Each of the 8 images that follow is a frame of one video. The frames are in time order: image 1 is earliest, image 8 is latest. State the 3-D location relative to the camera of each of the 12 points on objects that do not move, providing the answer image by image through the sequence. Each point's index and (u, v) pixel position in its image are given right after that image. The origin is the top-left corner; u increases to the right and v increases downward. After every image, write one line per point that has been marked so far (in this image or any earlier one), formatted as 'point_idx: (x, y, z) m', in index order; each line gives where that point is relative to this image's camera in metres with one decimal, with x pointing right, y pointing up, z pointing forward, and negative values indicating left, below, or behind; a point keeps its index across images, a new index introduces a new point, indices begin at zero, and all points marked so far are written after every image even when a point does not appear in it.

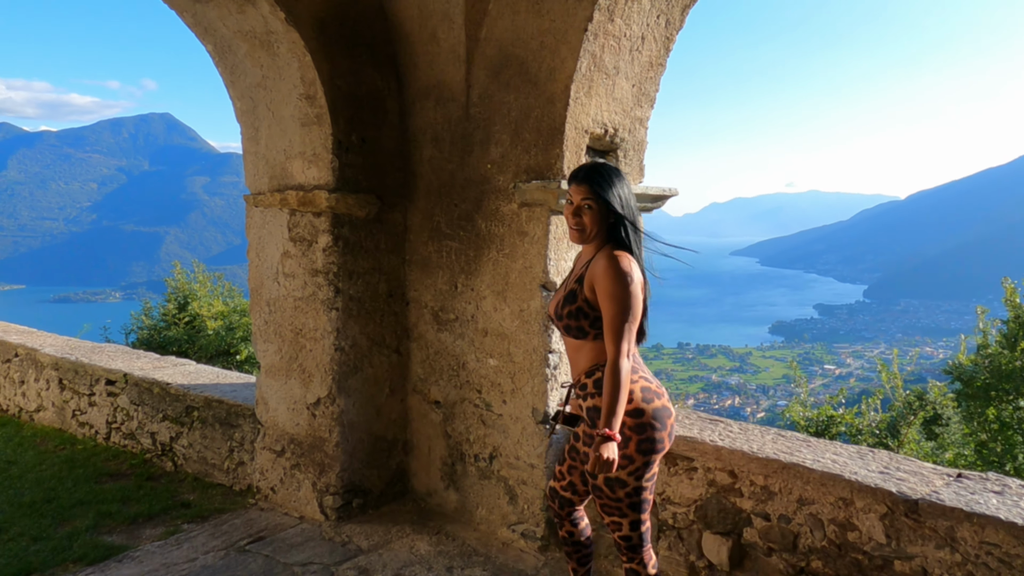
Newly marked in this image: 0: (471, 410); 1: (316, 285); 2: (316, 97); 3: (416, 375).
0: (-0.2, -0.5, +3.2) m
1: (-0.8, 0.0, +3.2) m
2: (-0.8, +0.8, +3.1) m
3: (-0.4, -0.4, +3.5) m
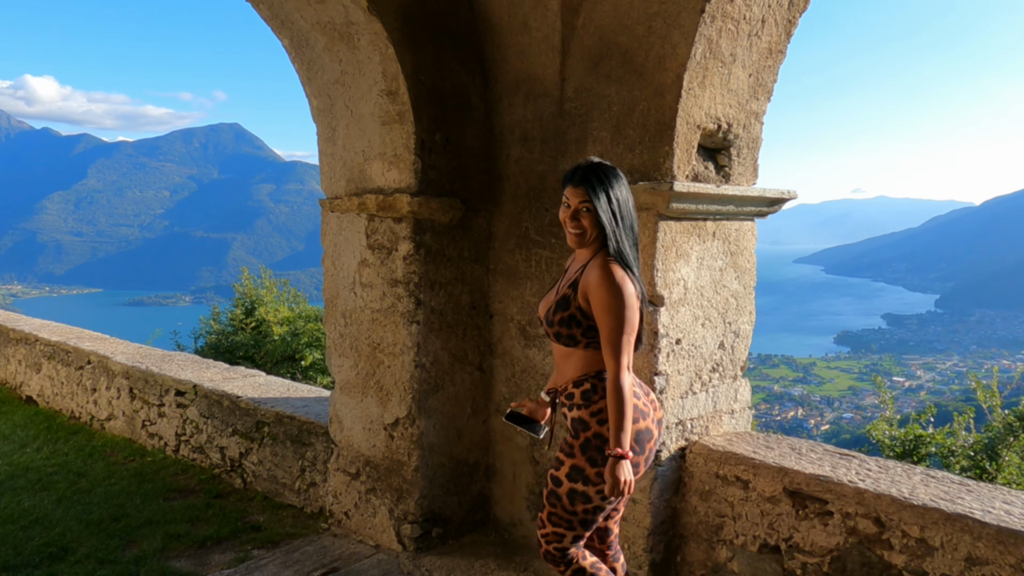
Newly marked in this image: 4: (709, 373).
0: (+0.2, -0.6, +2.9) m
1: (-0.5, 0.0, +3.0) m
2: (-0.4, +0.7, +2.8) m
3: (-0.1, -0.4, +3.2) m
4: (+0.7, -0.3, +2.7) m
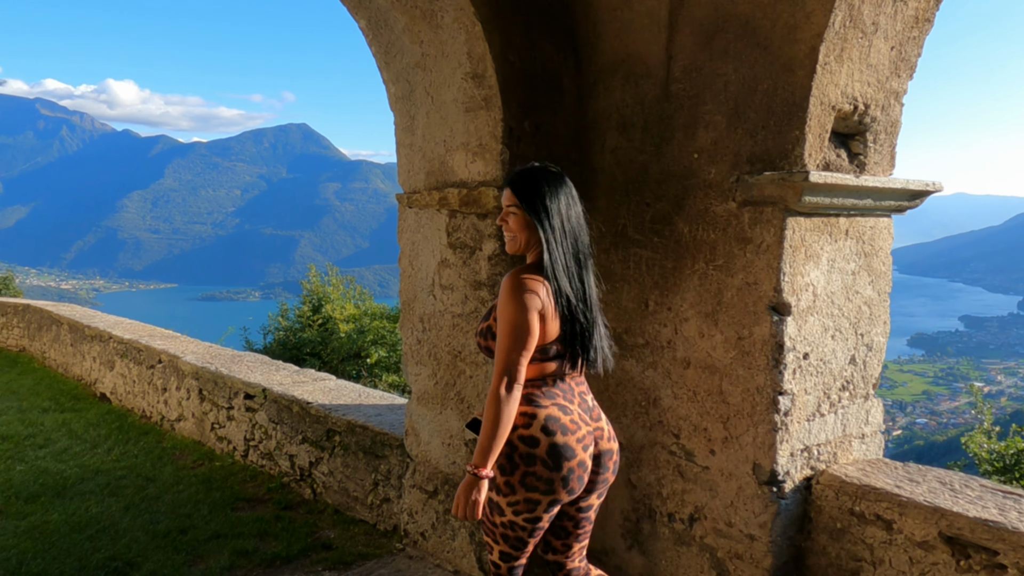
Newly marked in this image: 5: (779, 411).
0: (+0.5, -0.6, +2.6) m
1: (-0.1, 0.0, +2.7) m
2: (-0.1, +0.7, +2.6) m
3: (+0.3, -0.5, +2.9) m
4: (+1.0, -0.3, +2.4) m
5: (+0.8, -0.4, +2.2) m
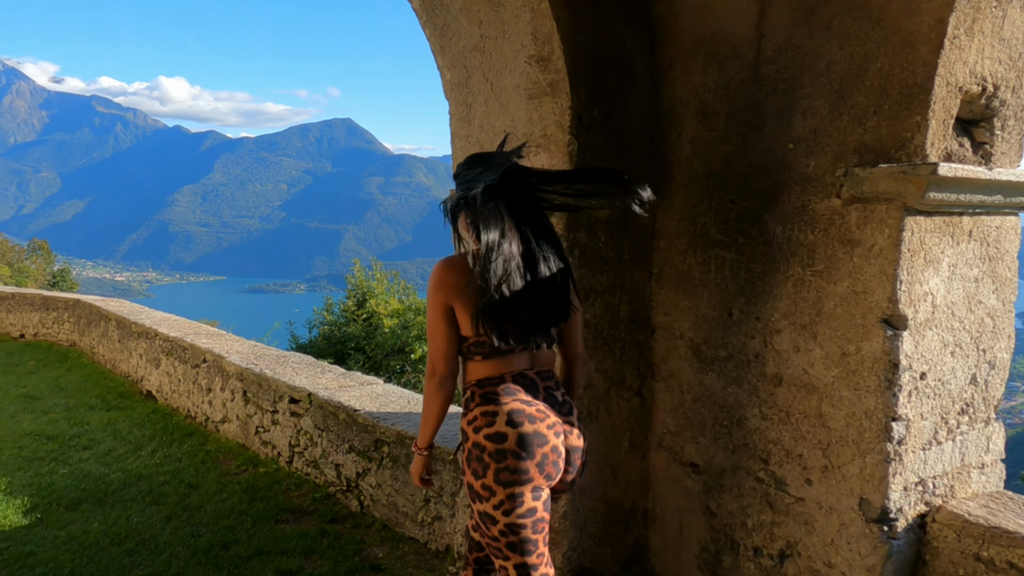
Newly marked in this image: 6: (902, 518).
0: (+0.7, -0.6, +2.3) m
1: (+0.1, -0.1, +2.5) m
2: (+0.1, +0.7, +2.3) m
3: (+0.5, -0.5, +2.6) m
4: (+1.2, -0.4, +2.1) m
5: (+1.0, -0.4, +1.9) m
6: (+1.0, -0.6, +2.0) m
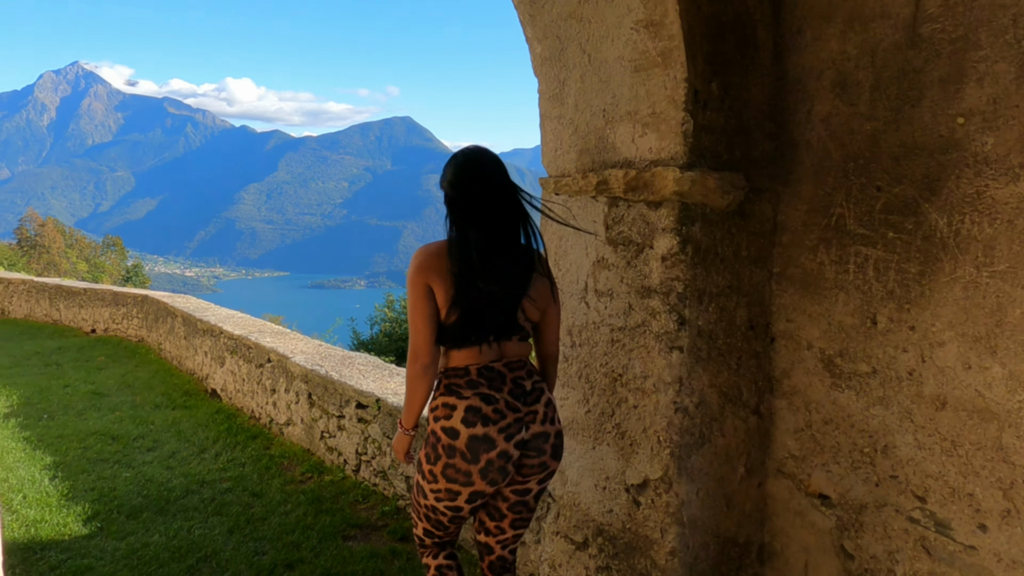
0: (+1.0, -0.6, +2.0) m
1: (+0.4, -0.1, +2.1) m
2: (+0.4, +0.7, +2.0) m
3: (+0.8, -0.5, +2.3) m
4: (+1.5, -0.4, +1.7) m
5: (+1.2, -0.4, +1.5) m
6: (+1.3, -0.6, +1.6) m
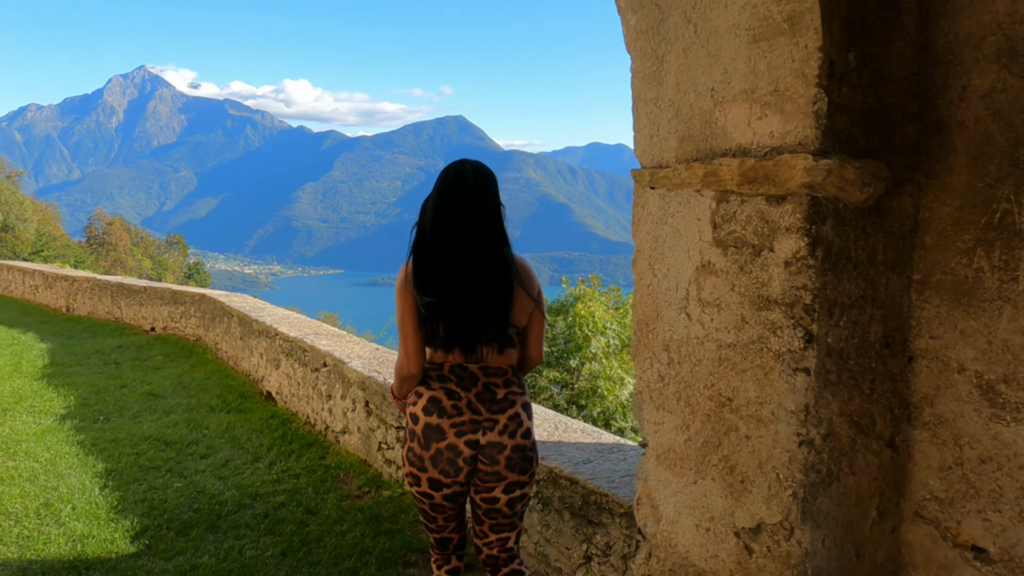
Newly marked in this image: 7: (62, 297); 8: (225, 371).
0: (+1.2, -0.6, +1.6) m
1: (+0.6, -0.1, +1.8) m
2: (+0.6, +0.7, +1.7) m
3: (+1.0, -0.5, +1.9) m
4: (+1.7, -0.4, +1.3) m
5: (+1.4, -0.4, +1.2) m
6: (+1.4, -0.6, +1.2) m
7: (-7.0, -0.1, +11.9) m
8: (-2.6, -0.7, +6.9) m
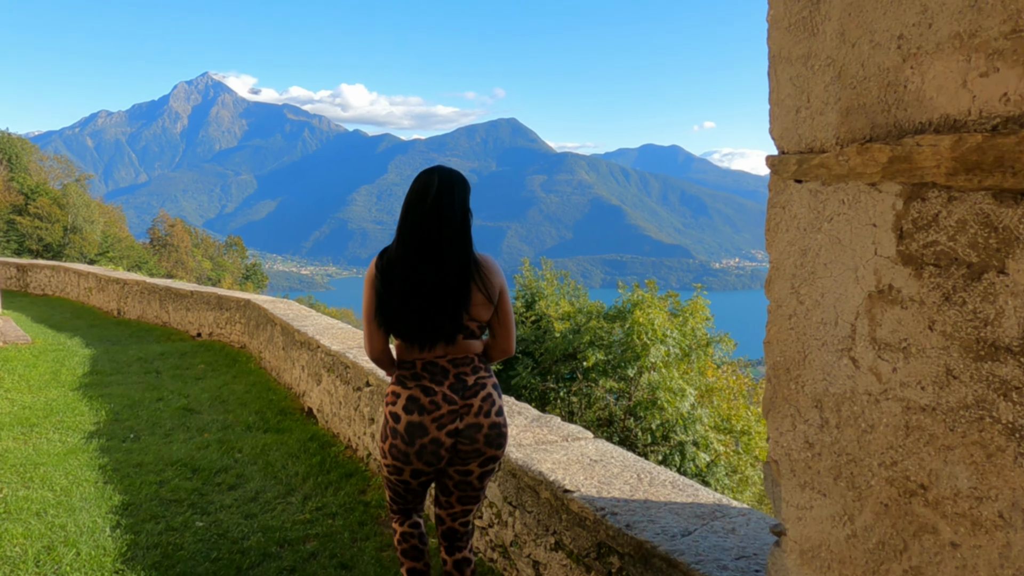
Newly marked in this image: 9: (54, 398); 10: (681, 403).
0: (+1.3, -0.7, +1.0) m
1: (+0.8, -0.2, +1.2) m
2: (+0.8, +0.6, +1.1) m
3: (+1.2, -0.6, +1.3) m
4: (+1.8, -0.5, +0.6) m
5: (+1.5, -0.5, +0.5) m
6: (+1.5, -0.7, +0.6) m
7: (-6.2, -0.2, +11.8) m
8: (-2.1, -0.8, +6.5) m
9: (-3.5, -0.8, +5.8) m
10: (+3.0, -2.1, +13.7) m
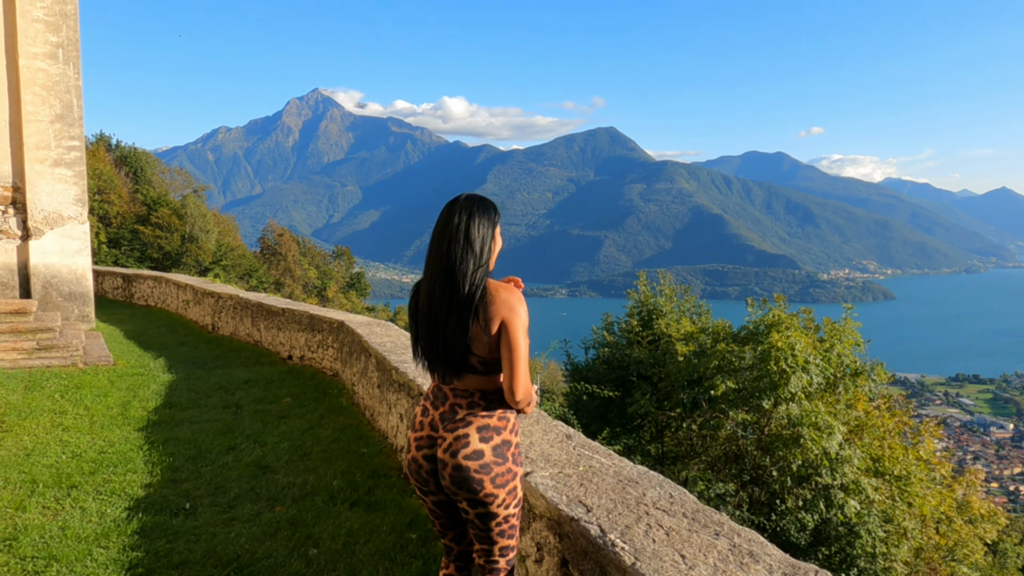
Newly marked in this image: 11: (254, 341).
0: (+1.6, -0.8, -0.5) m
1: (+1.1, -0.3, -0.2) m
2: (+1.1, +0.5, -0.4) m
3: (+1.5, -0.7, -0.2) m
4: (+2.0, -0.6, -1.0) m
5: (+1.7, -0.6, -1.0) m
6: (+1.8, -0.8, -1.0) m
7: (-4.4, -0.4, +11.1) m
8: (-1.1, -1.0, +5.3) m
9: (-2.6, -1.0, +4.9) m
10: (+4.9, -2.4, +11.9) m
11: (-3.2, -0.7, +9.4) m
